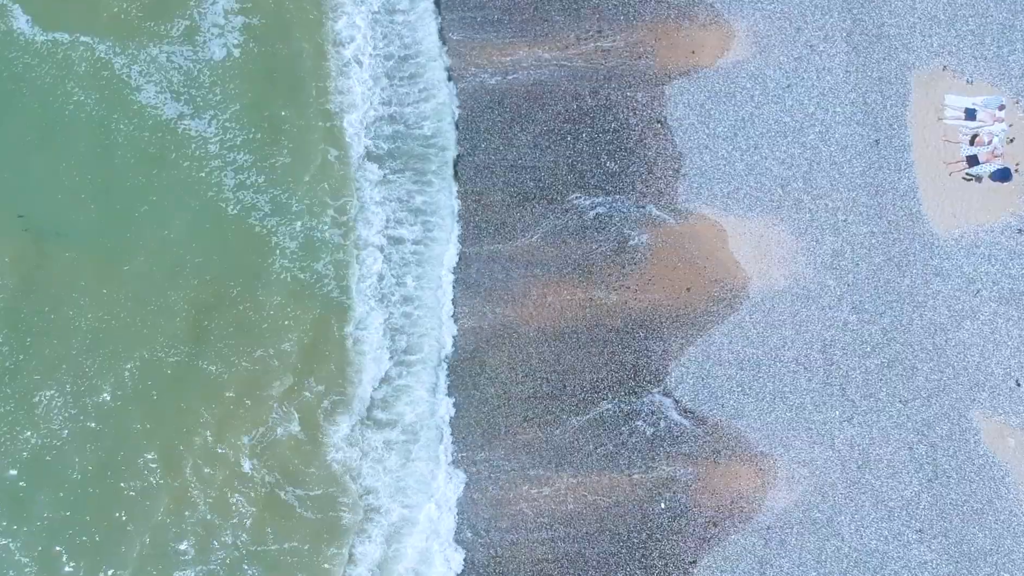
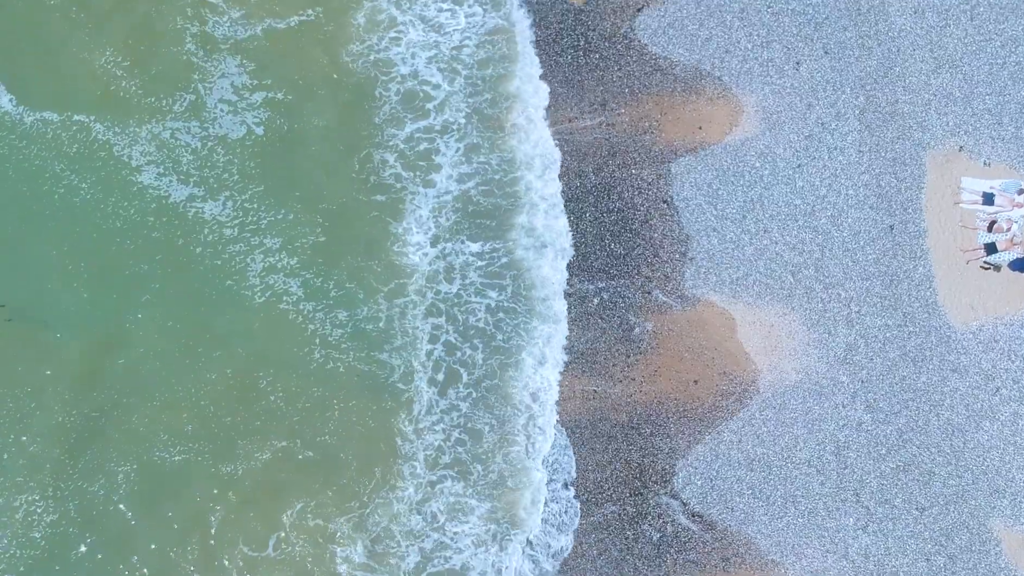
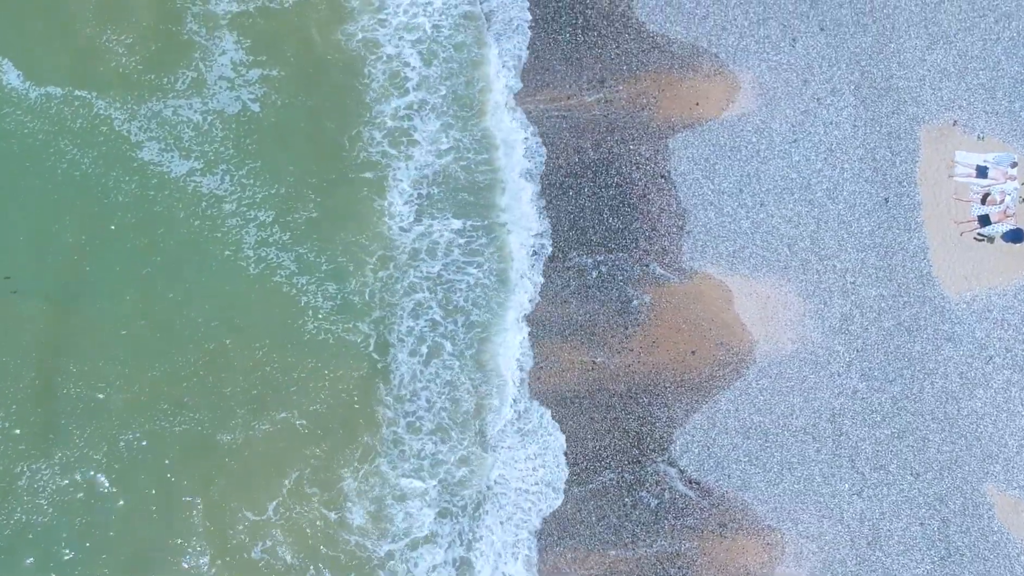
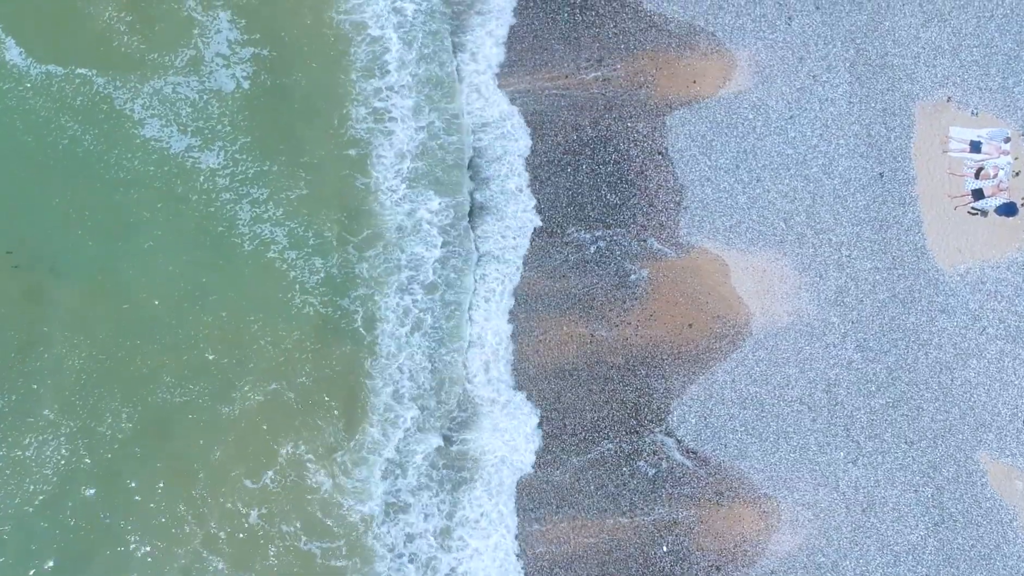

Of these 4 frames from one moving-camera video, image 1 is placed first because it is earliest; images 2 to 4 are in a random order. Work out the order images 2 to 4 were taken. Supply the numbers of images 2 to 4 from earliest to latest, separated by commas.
4, 3, 2
